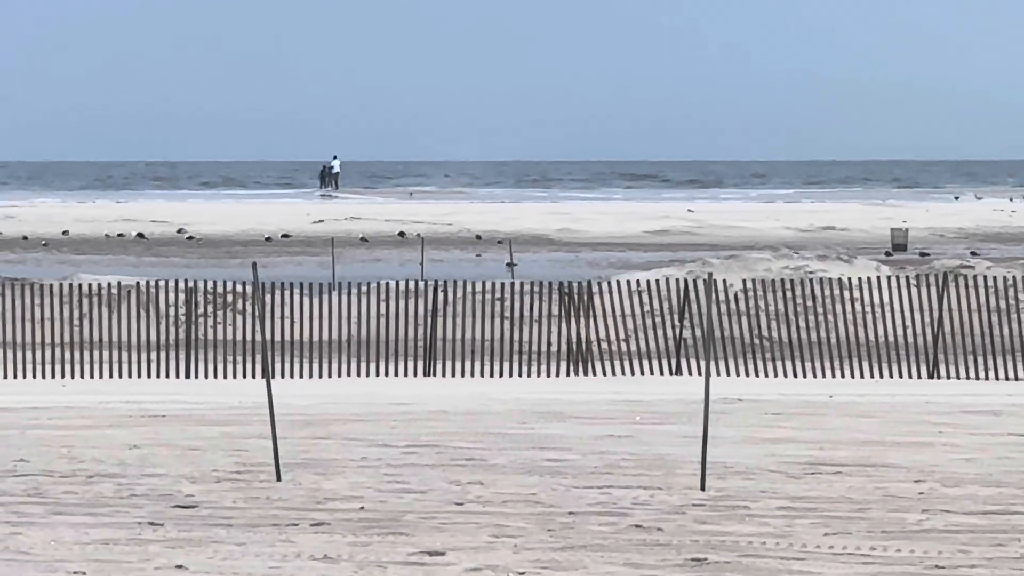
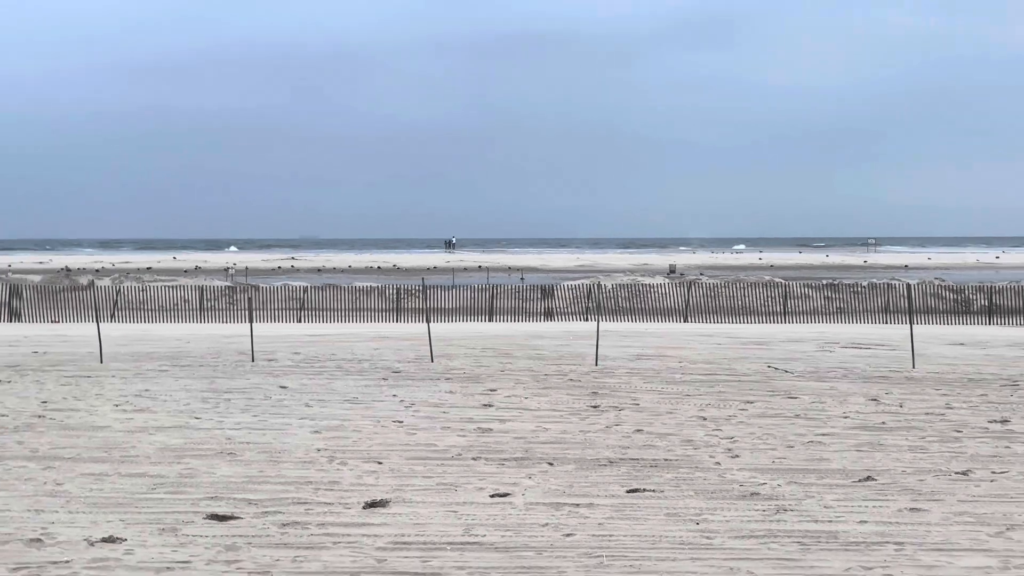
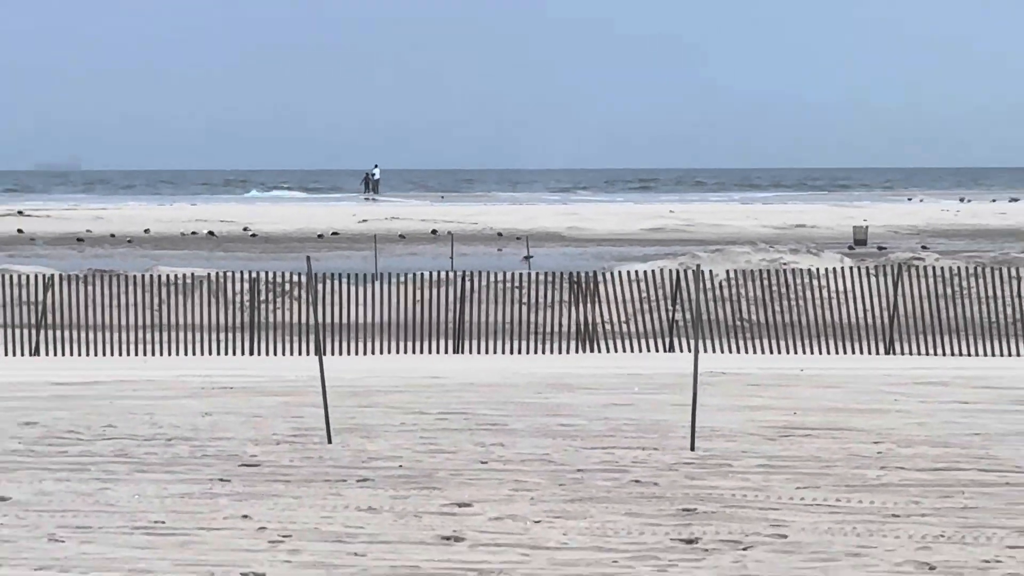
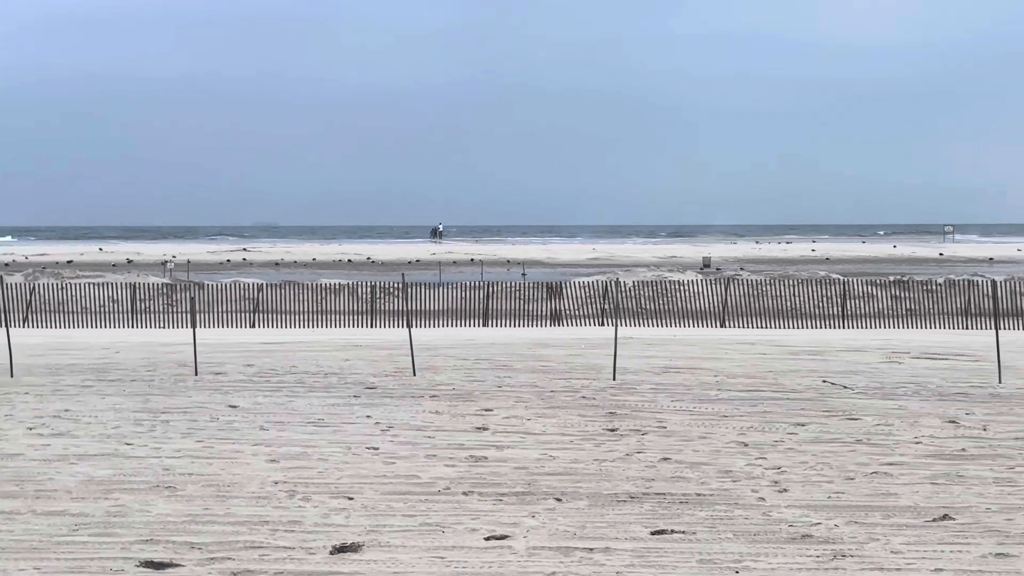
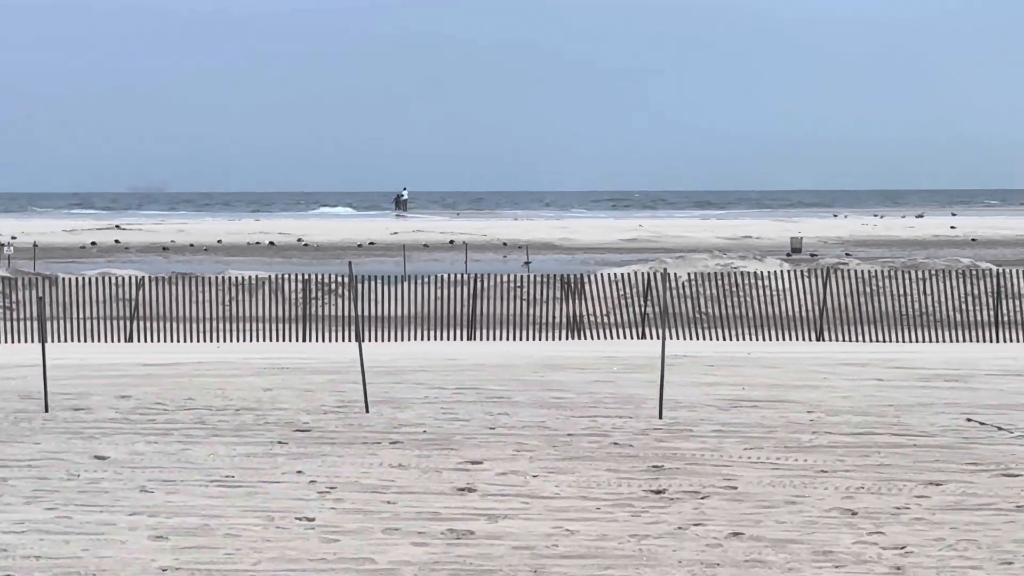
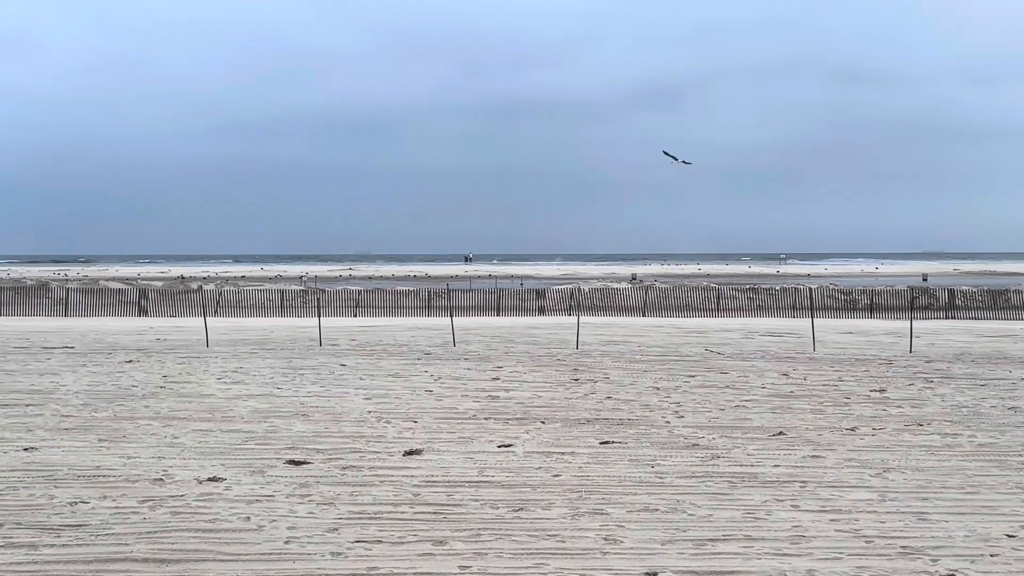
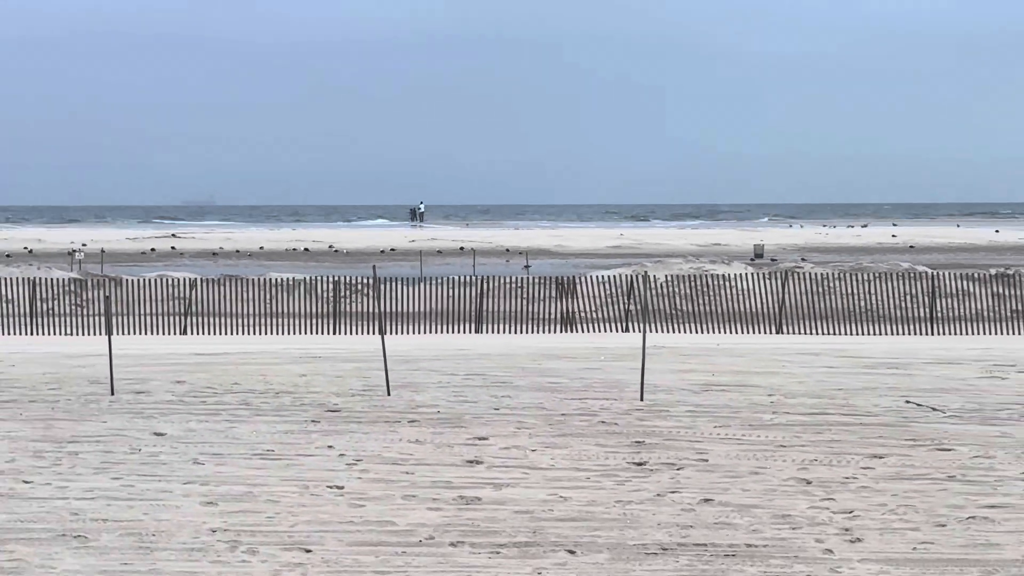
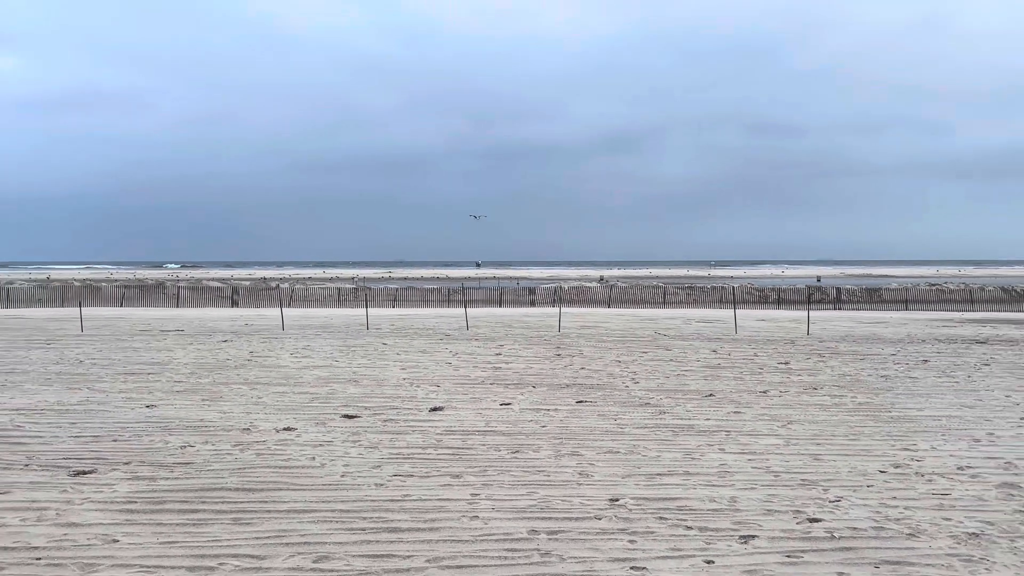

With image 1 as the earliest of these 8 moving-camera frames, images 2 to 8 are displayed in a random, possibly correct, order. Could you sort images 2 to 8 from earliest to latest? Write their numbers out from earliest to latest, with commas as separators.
3, 5, 7, 4, 2, 6, 8
